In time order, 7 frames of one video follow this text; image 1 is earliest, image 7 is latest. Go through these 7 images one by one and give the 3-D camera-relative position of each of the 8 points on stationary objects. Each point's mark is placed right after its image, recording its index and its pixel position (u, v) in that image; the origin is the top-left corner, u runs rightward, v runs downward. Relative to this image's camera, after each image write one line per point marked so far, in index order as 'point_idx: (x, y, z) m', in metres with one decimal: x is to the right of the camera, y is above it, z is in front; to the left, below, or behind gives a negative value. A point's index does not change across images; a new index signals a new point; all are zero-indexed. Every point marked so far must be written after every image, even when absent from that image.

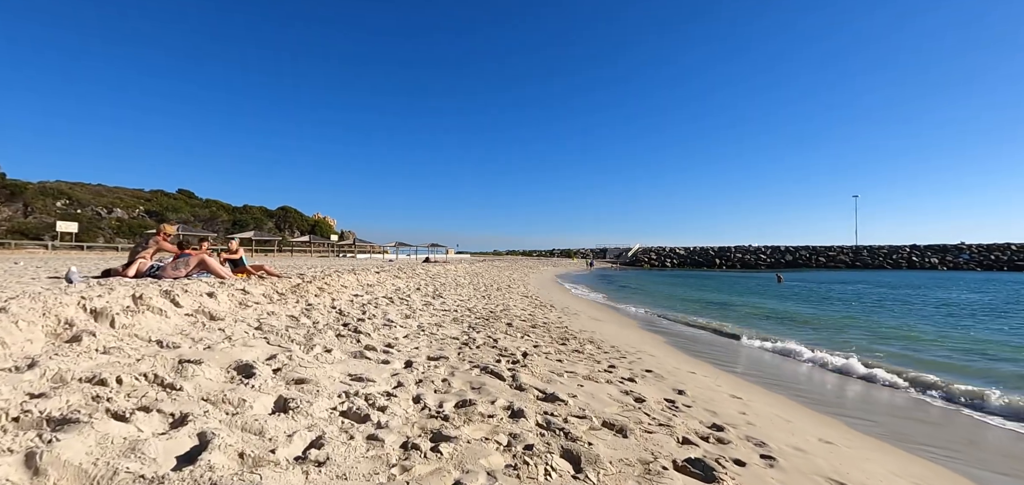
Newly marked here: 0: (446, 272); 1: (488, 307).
0: (-3.1, -1.4, +19.4) m
1: (-0.5, -1.3, +8.7) m
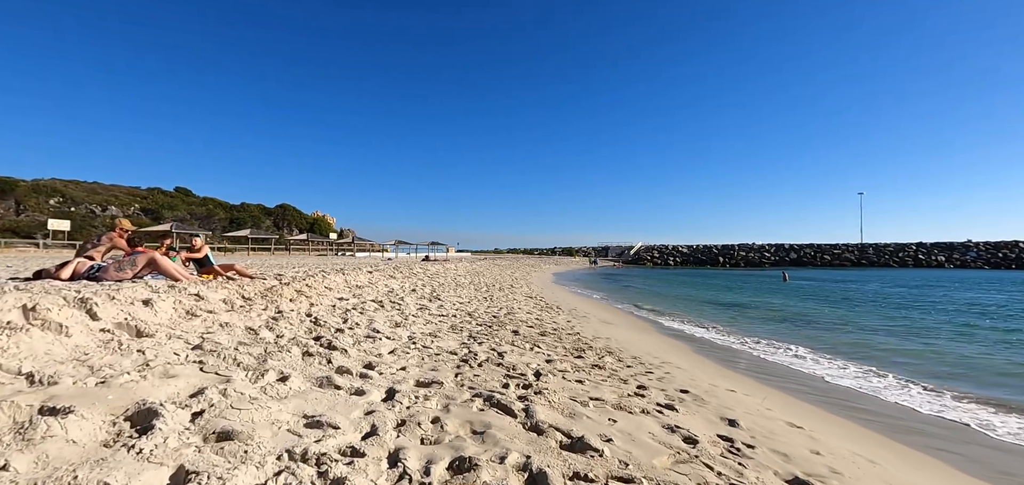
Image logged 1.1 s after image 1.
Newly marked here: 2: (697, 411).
0: (-3.0, -1.3, +18.6) m
1: (-0.4, -1.3, +7.9) m
2: (+1.6, -1.5, +3.6) m
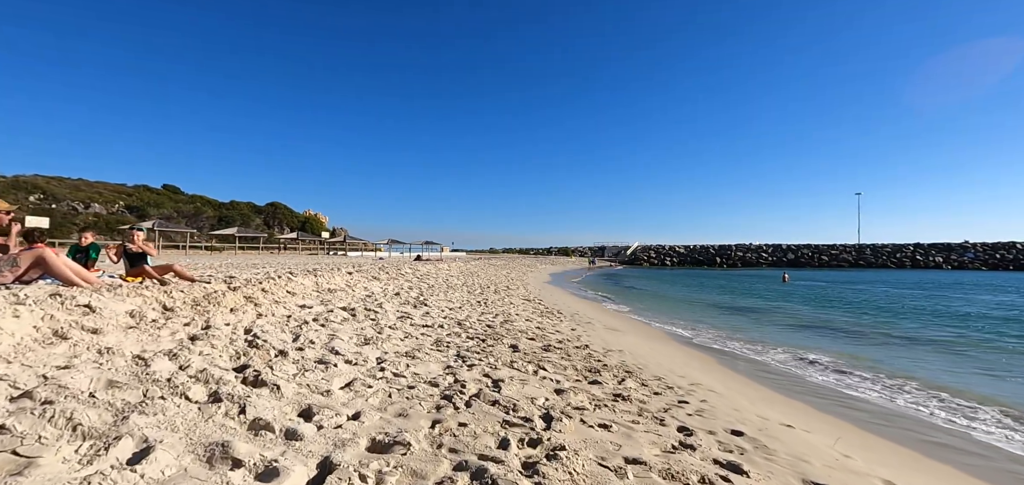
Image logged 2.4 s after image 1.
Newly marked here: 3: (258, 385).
0: (-3.2, -1.3, +17.5) m
1: (-0.5, -1.2, +6.8) m
2: (+1.6, -1.4, +2.6) m
3: (-1.5, -0.9, +2.6) m
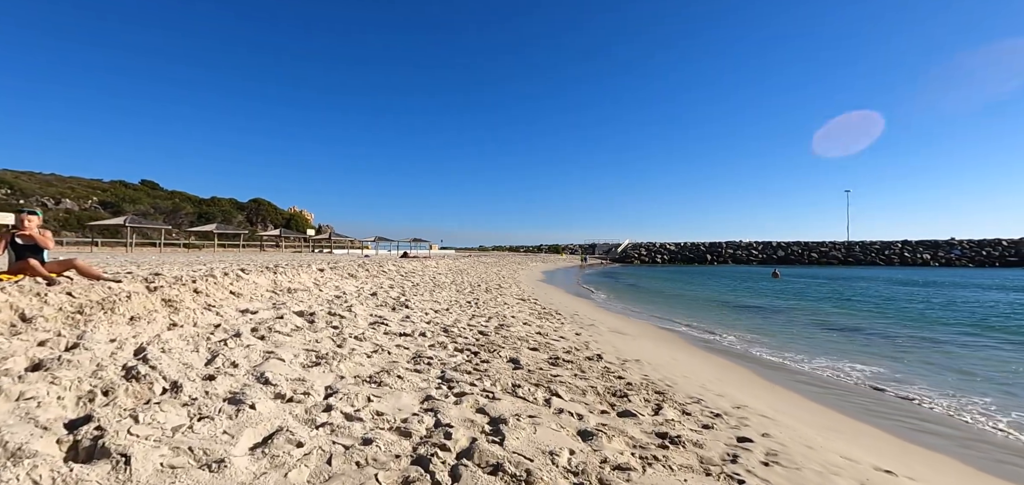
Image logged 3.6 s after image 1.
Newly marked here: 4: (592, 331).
0: (-3.5, -1.1, +16.4) m
1: (-0.5, -1.1, +5.8) m
2: (+1.7, -1.3, +1.6) m
3: (-1.5, -0.8, +1.5) m
4: (+1.5, -1.6, +7.7) m
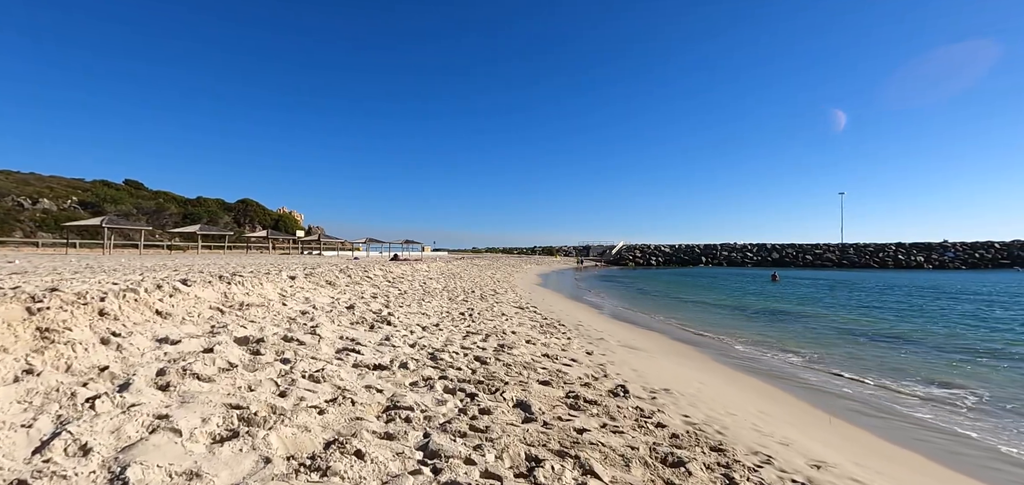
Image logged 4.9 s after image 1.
0: (-3.6, -1.2, +15.4) m
1: (-0.5, -1.2, +4.8) m
2: (+1.7, -1.3, +0.7) m
3: (-1.4, -0.8, +0.5) m
4: (+1.5, -1.7, +6.7) m
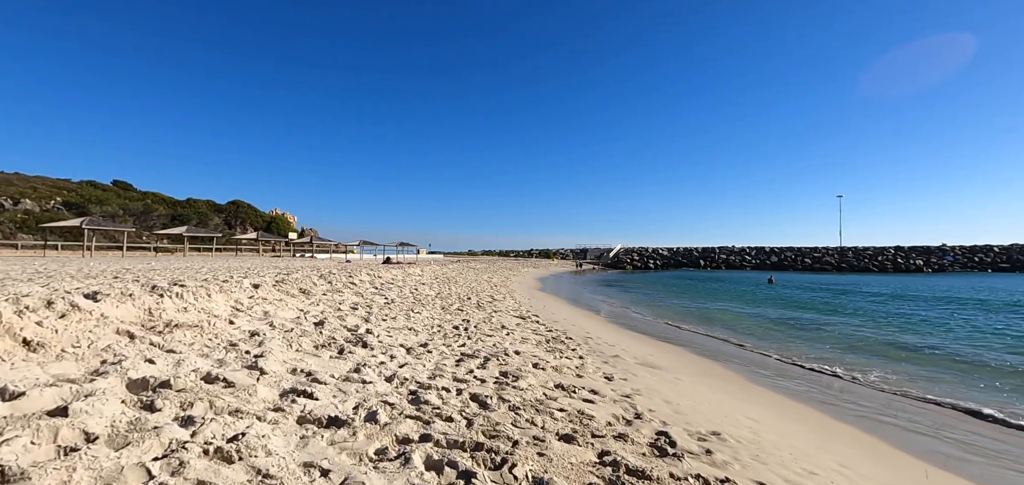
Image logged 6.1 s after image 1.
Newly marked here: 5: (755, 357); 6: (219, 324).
0: (-3.7, -1.2, +14.3) m
1: (-0.4, -1.2, +3.8) m
2: (+1.8, -1.3, -0.3) m
3: (-1.3, -0.8, -0.5) m
4: (+1.5, -1.7, +5.8) m
5: (+5.1, -2.3, +8.6) m
6: (-2.7, -0.8, +4.4) m
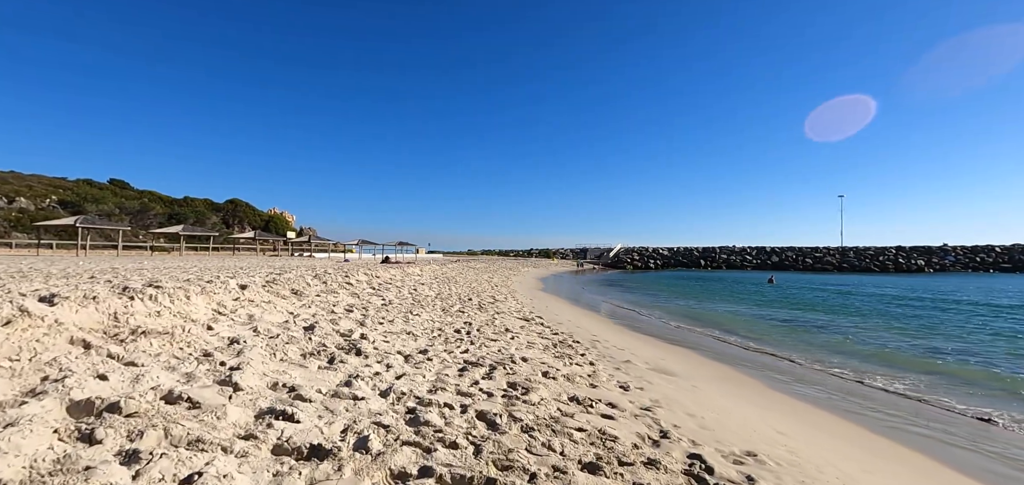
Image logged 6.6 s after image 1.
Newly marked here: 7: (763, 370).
0: (-3.6, -1.2, +13.9) m
1: (-0.3, -1.2, +3.4) m
2: (+1.9, -1.3, -0.7) m
3: (-1.2, -0.8, -0.9) m
4: (+1.6, -1.7, +5.4) m
5: (+5.2, -2.2, +8.3) m
6: (-2.7, -0.7, +4.0) m
7: (+4.6, -2.2, +7.7) m
